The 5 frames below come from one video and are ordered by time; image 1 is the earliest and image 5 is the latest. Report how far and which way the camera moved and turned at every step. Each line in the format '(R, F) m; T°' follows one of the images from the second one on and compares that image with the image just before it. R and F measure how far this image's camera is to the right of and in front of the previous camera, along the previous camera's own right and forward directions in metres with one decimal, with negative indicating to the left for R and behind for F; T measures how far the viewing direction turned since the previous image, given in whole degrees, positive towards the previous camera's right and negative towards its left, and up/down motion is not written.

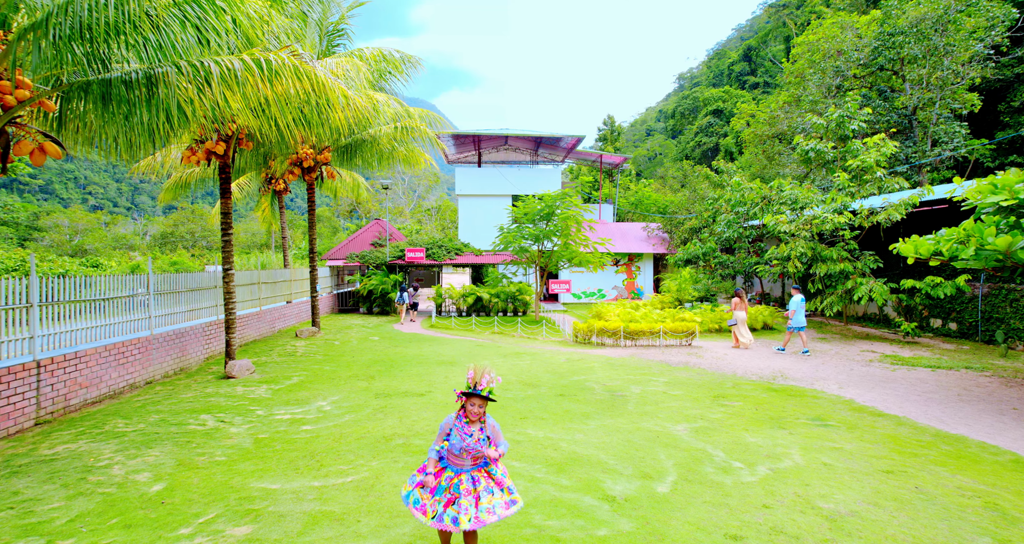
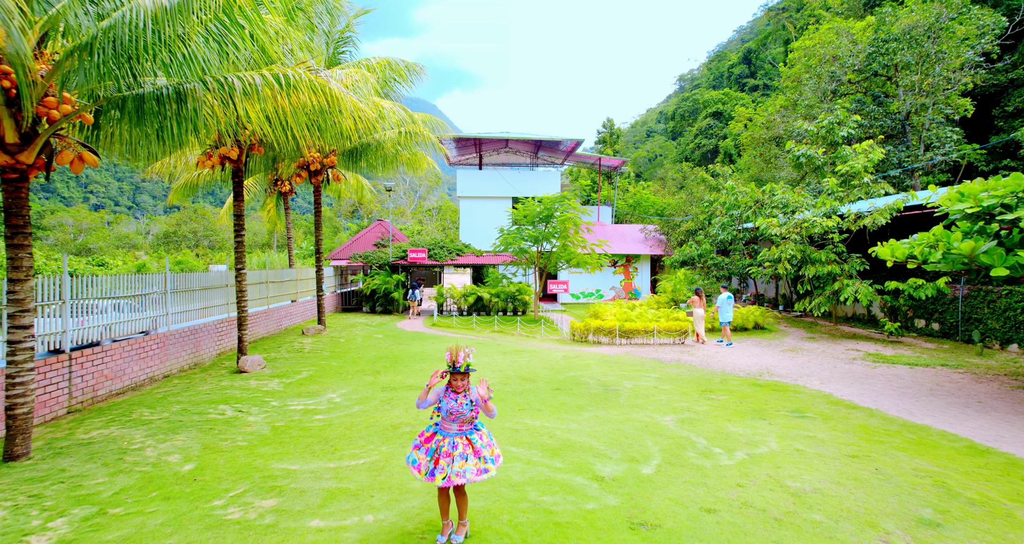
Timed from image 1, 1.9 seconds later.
(0.0, -0.5) m; 0°
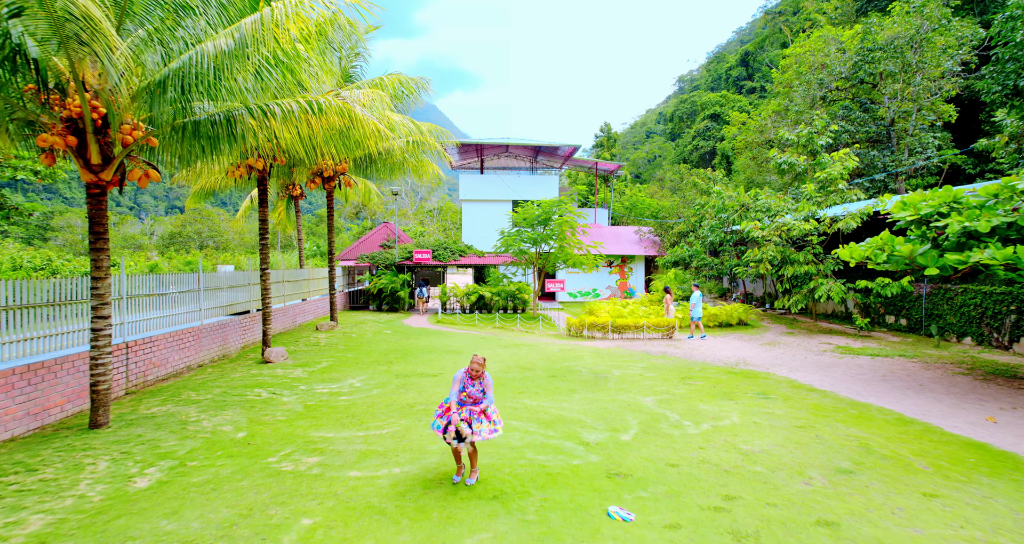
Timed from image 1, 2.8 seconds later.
(0.0, -1.0) m; 0°
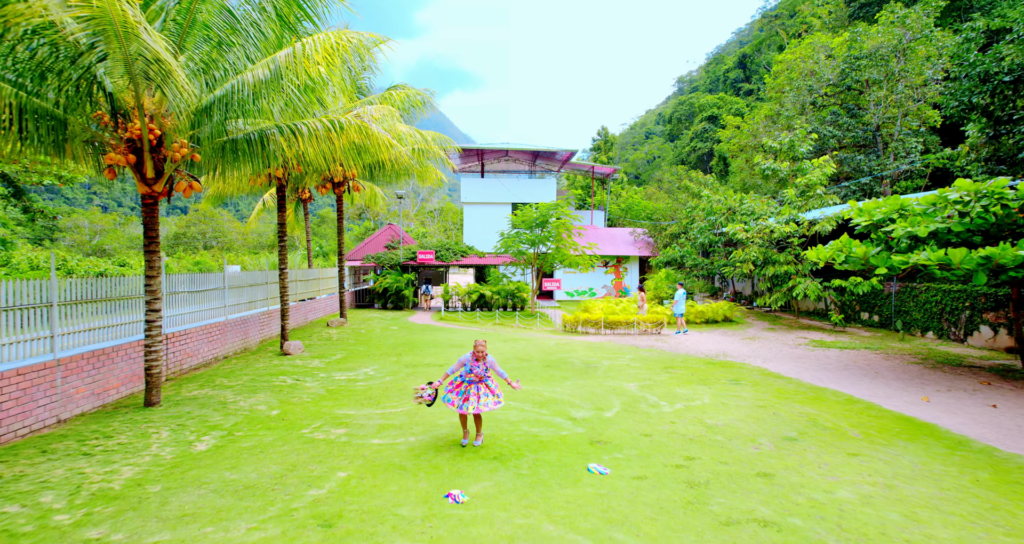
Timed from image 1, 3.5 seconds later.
(0.0, -0.9) m; 0°
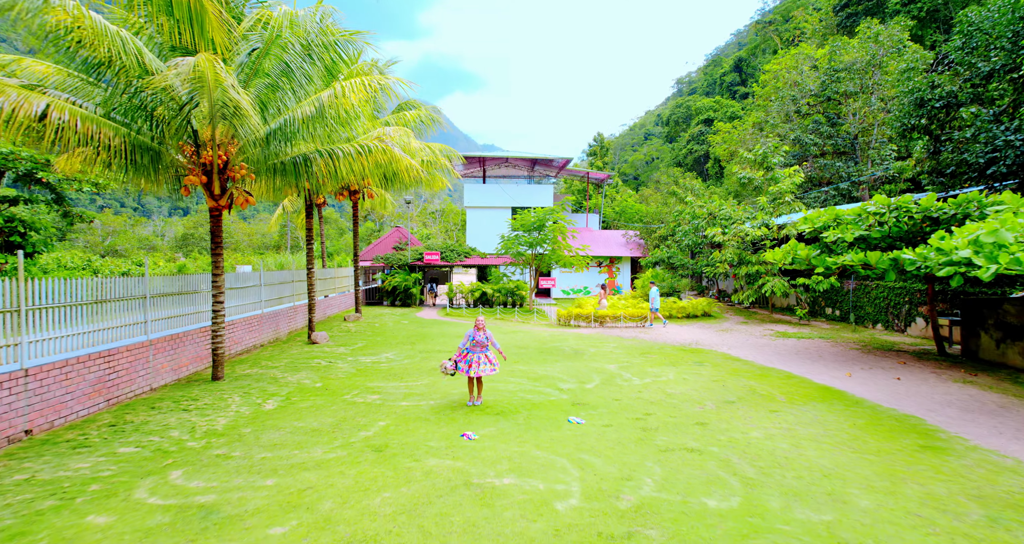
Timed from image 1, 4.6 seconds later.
(0.0, -1.6) m; 0°
